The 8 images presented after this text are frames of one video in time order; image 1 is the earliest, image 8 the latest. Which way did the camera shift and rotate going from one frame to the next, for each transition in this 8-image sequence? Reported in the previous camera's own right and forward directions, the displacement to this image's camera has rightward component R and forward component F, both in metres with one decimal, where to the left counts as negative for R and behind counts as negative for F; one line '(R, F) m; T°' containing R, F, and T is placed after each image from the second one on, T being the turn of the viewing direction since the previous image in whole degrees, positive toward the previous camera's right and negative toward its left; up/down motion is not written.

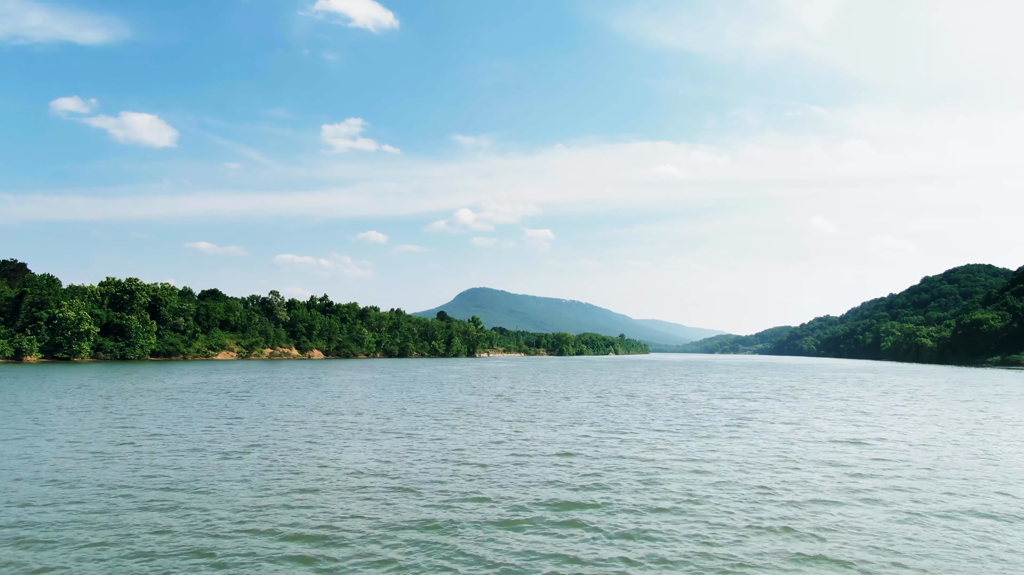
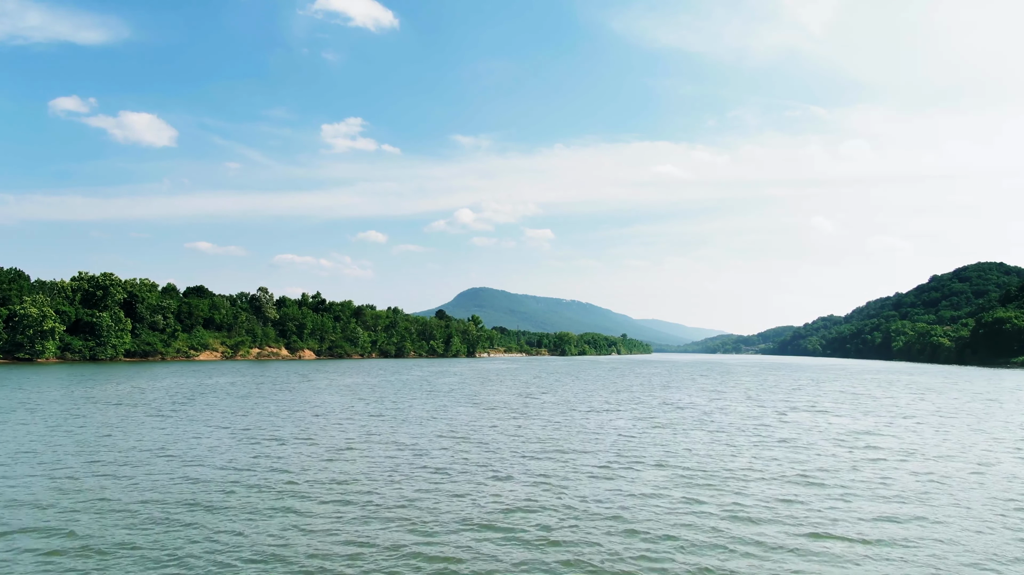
(-0.5, +7.6) m; 0°
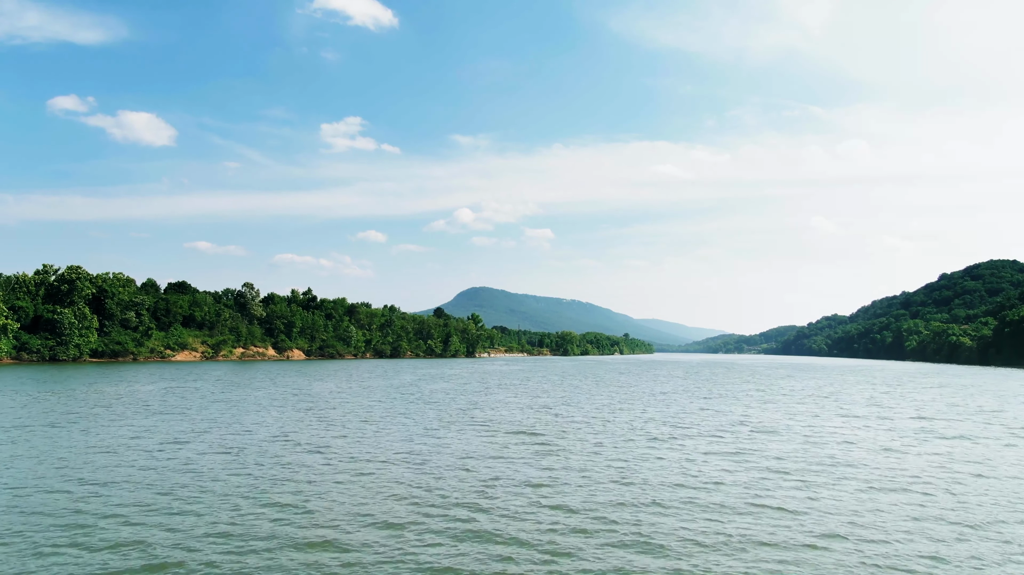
(-0.6, +8.4) m; 0°
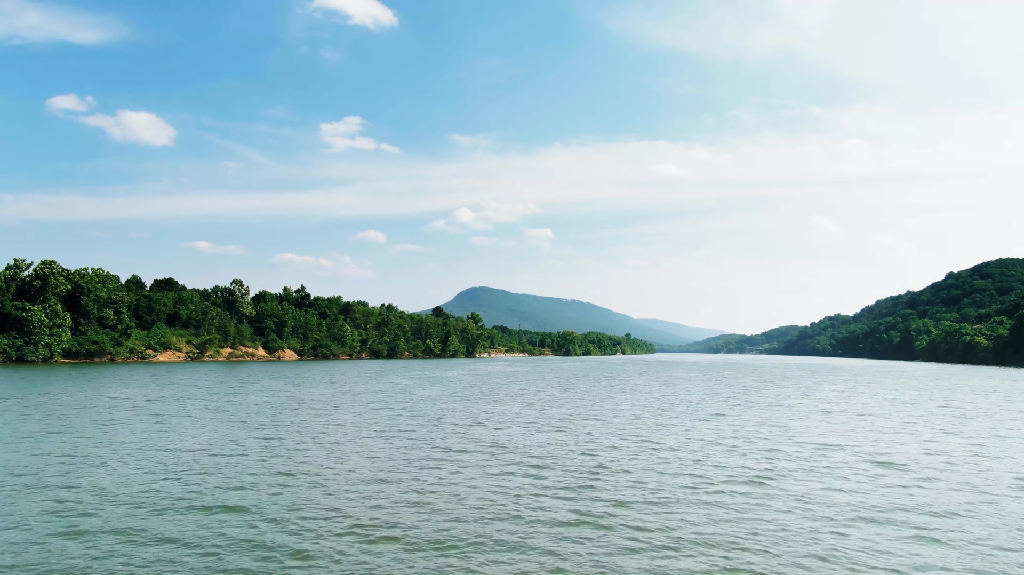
(-0.4, +5.8) m; 0°
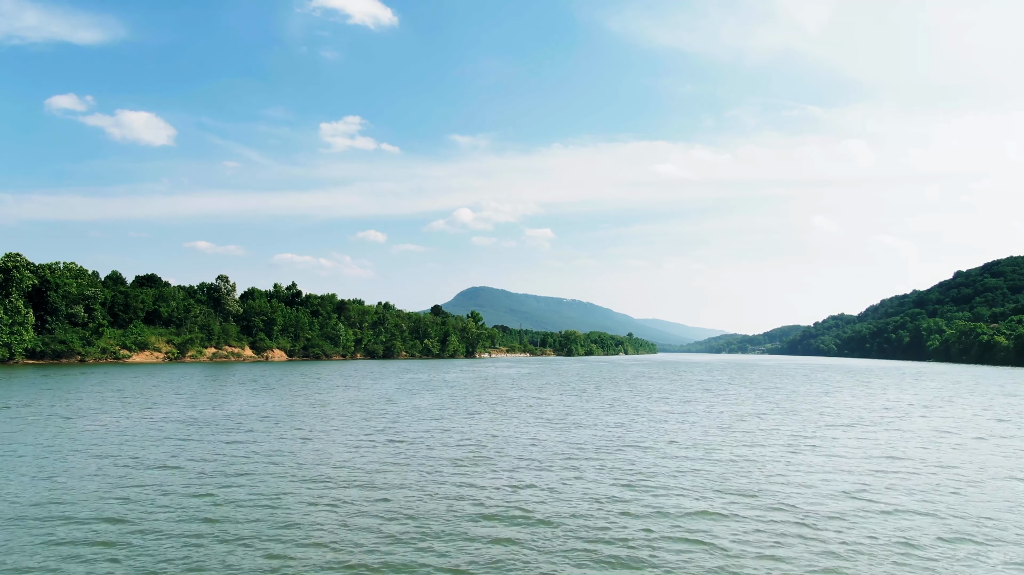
(-0.5, +6.8) m; 0°
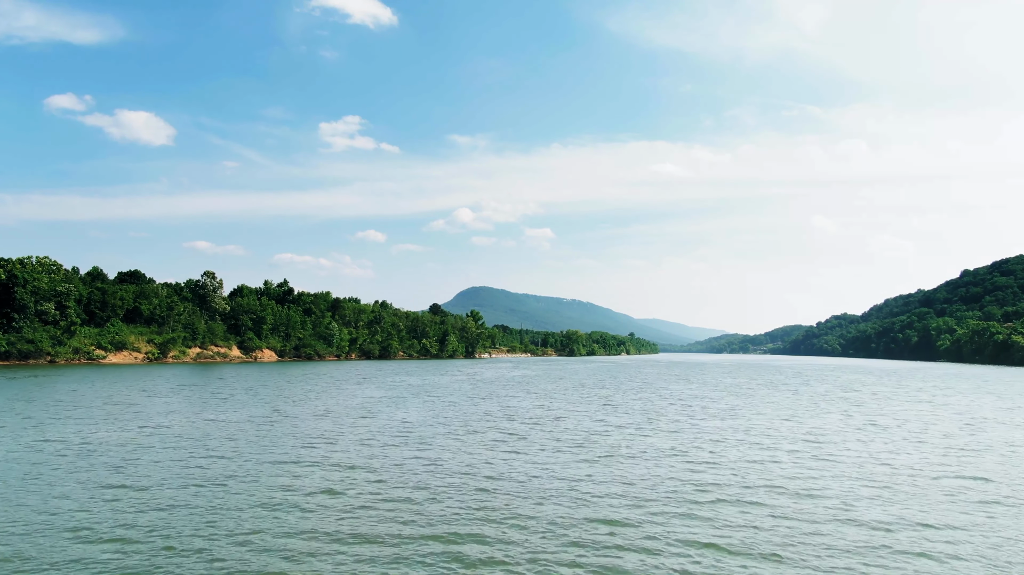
(-0.4, +5.8) m; 0°
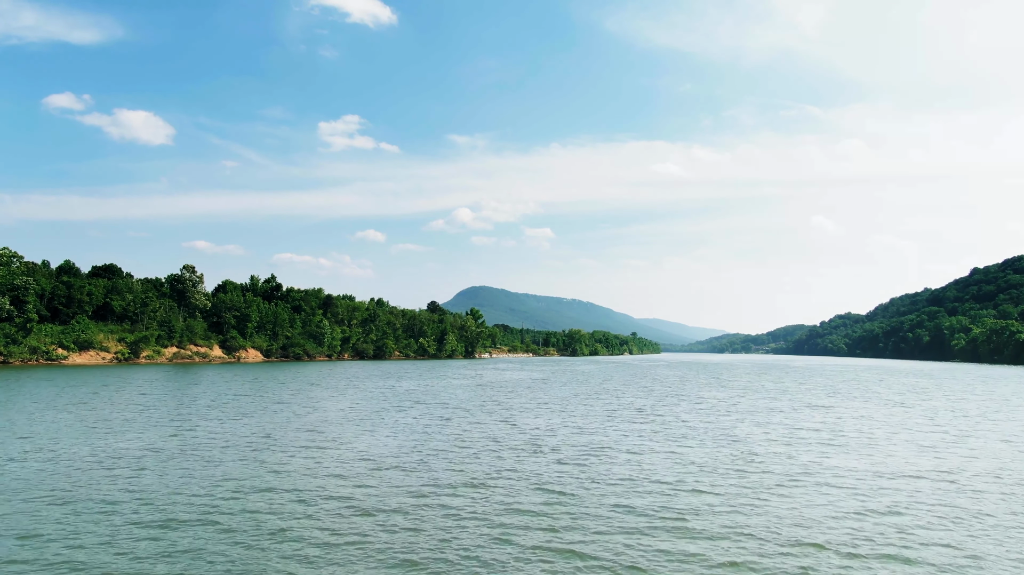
(-0.6, +7.6) m; 0°
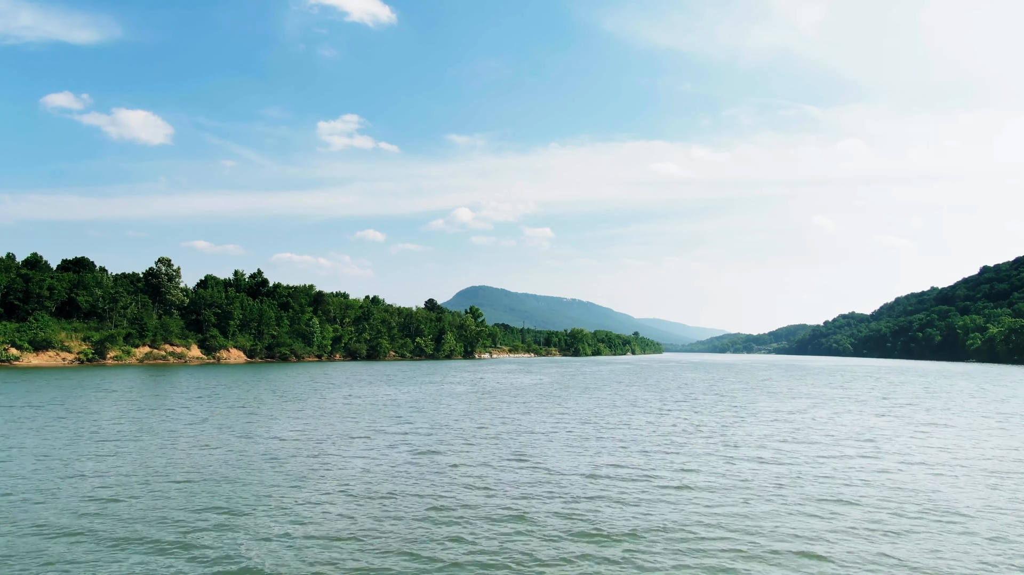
(-0.6, +7.7) m; 0°
